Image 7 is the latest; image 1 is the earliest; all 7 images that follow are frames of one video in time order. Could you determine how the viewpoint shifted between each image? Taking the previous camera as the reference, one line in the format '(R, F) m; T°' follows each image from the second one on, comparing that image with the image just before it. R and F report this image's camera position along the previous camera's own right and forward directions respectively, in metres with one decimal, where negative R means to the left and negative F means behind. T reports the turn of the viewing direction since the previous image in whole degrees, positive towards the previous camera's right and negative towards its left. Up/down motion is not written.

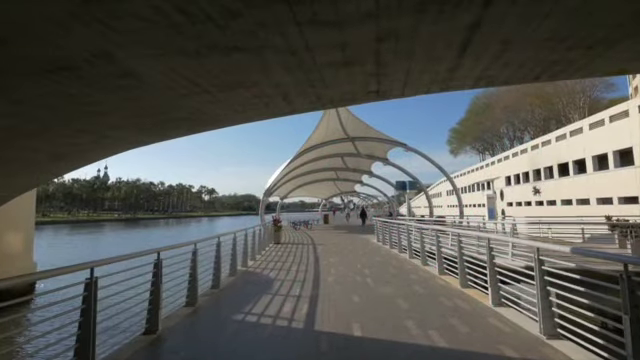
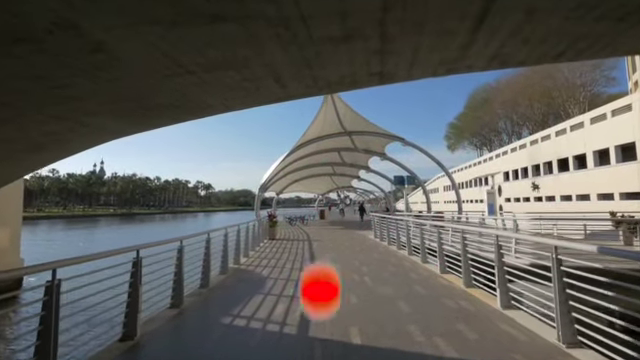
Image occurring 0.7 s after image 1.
(0.0, +0.4) m; 0°
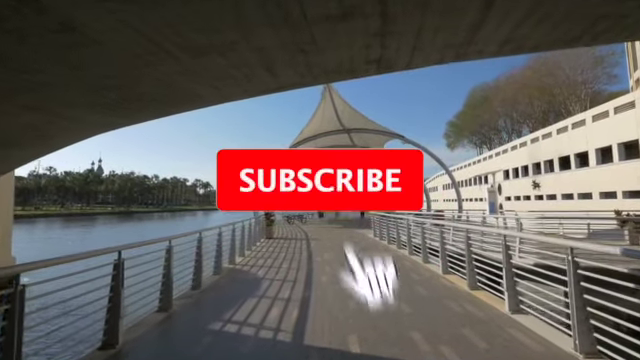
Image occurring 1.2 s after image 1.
(0.0, +0.3) m; 0°
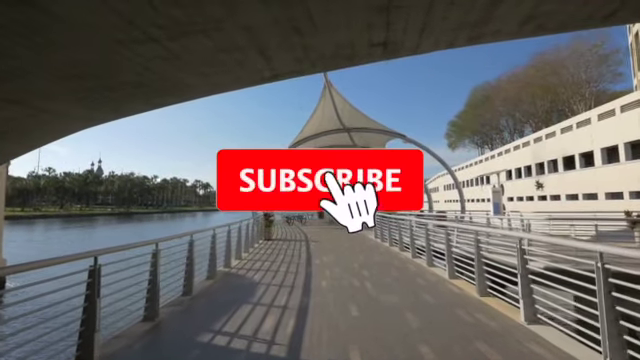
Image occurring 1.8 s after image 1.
(0.0, +0.4) m; 0°
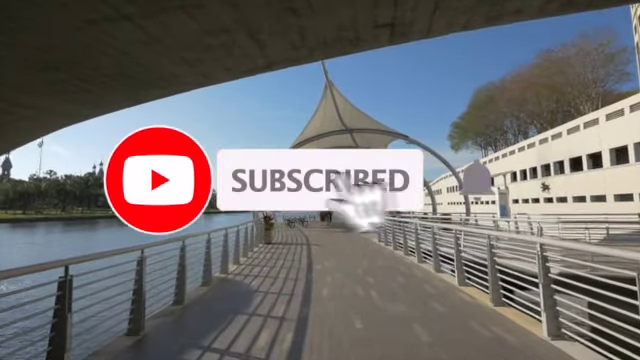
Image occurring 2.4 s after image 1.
(0.0, +0.4) m; 0°
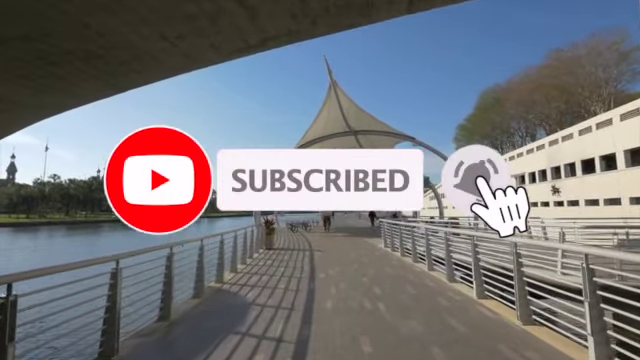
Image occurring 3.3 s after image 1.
(0.0, +0.6) m; -1°
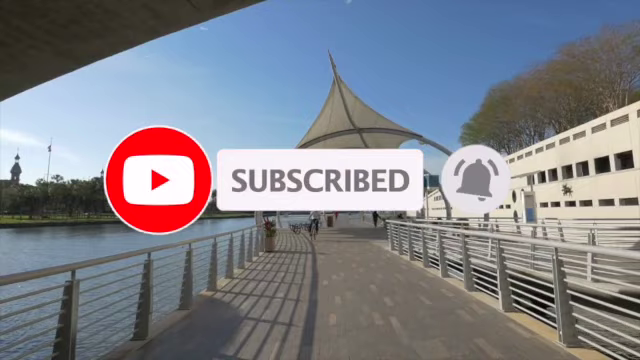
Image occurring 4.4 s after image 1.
(0.0, +0.8) m; 0°
